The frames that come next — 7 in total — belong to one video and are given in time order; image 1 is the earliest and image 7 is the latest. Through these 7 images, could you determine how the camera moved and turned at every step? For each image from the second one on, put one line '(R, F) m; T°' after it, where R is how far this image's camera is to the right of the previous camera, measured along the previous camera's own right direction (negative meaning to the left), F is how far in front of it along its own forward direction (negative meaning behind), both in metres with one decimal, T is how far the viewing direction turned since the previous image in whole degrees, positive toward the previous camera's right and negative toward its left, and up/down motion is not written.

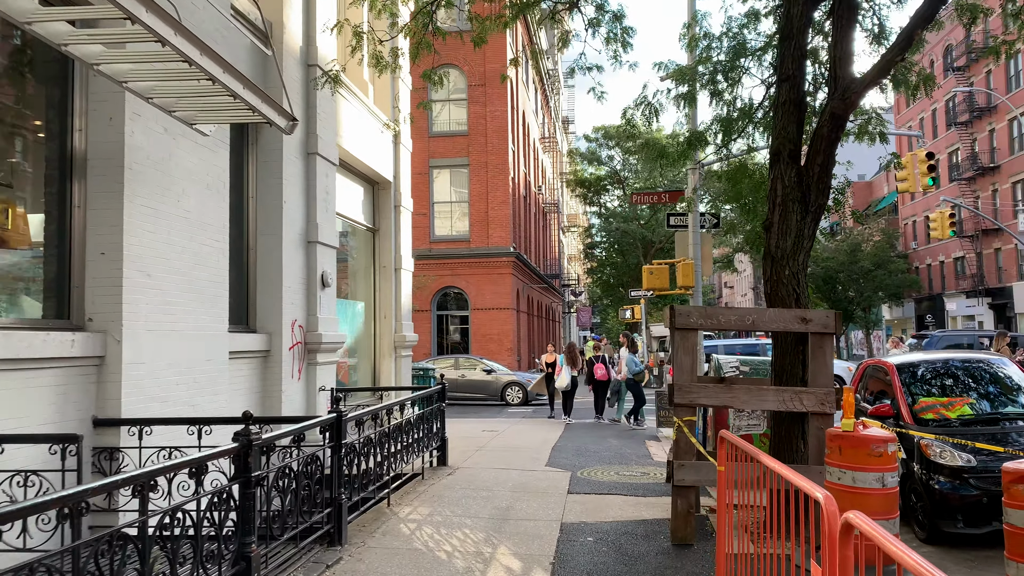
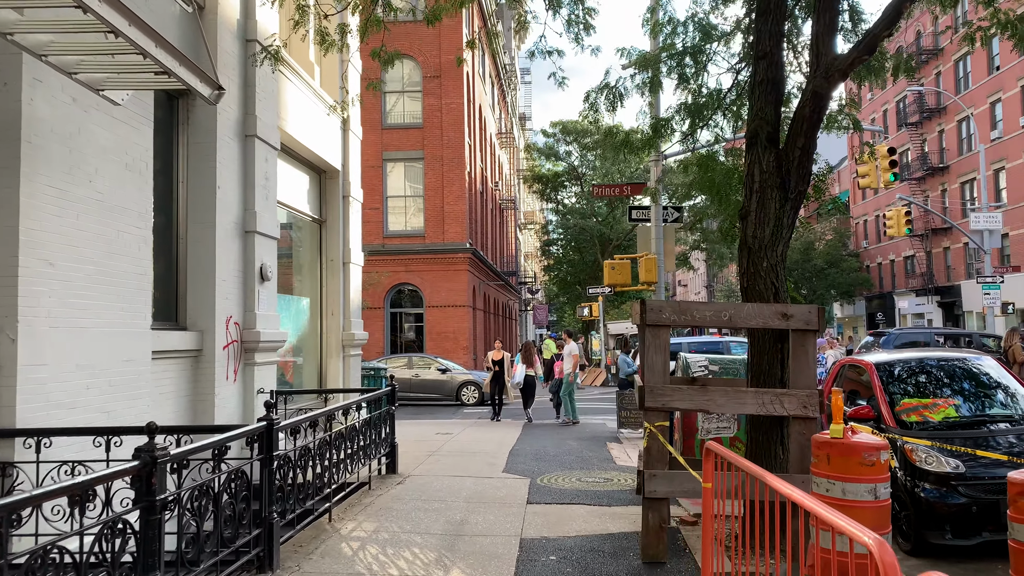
(0.0, +0.6) m; +3°
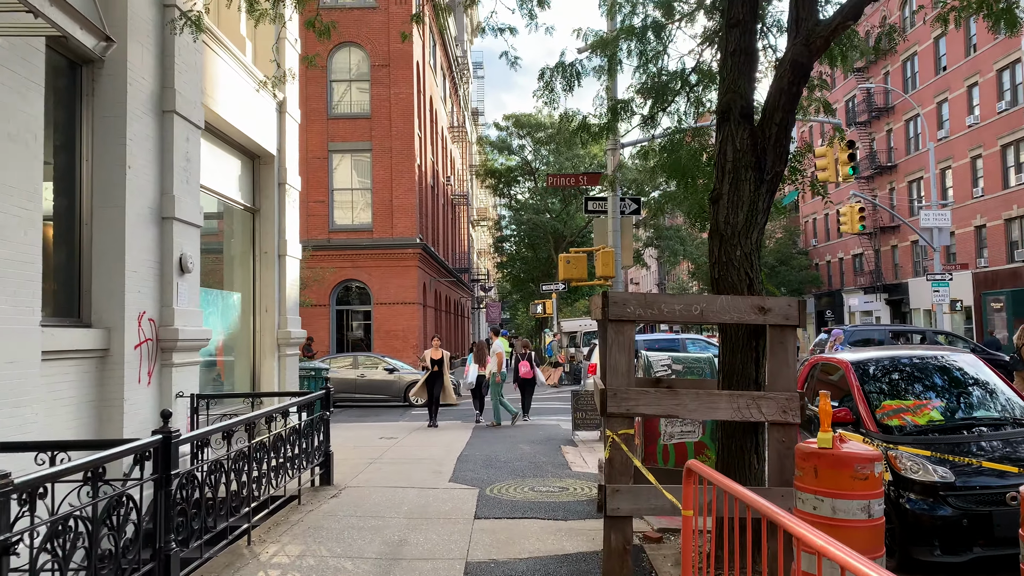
(+0.1, +0.6) m; +3°
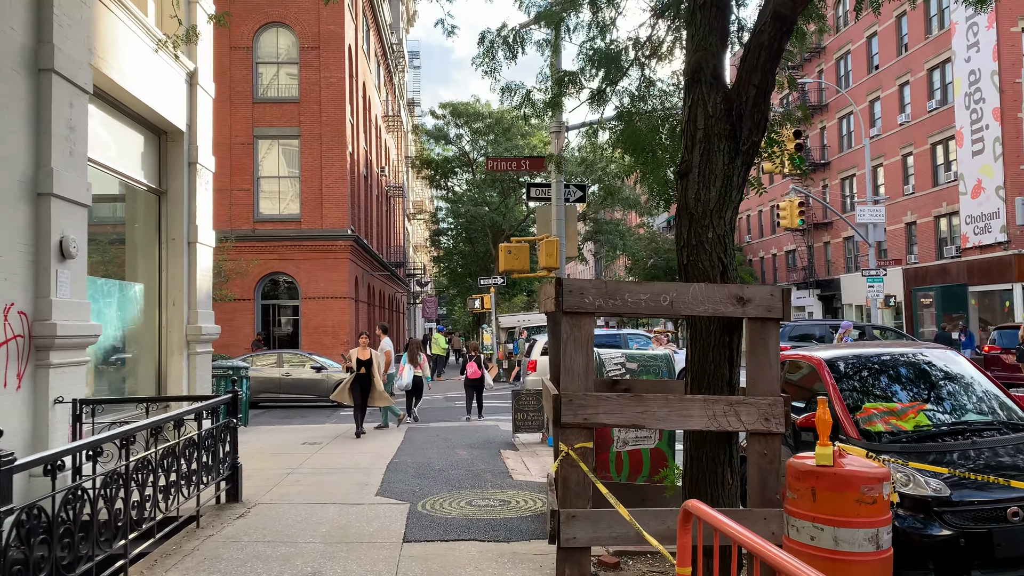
(0.0, +0.8) m; +4°
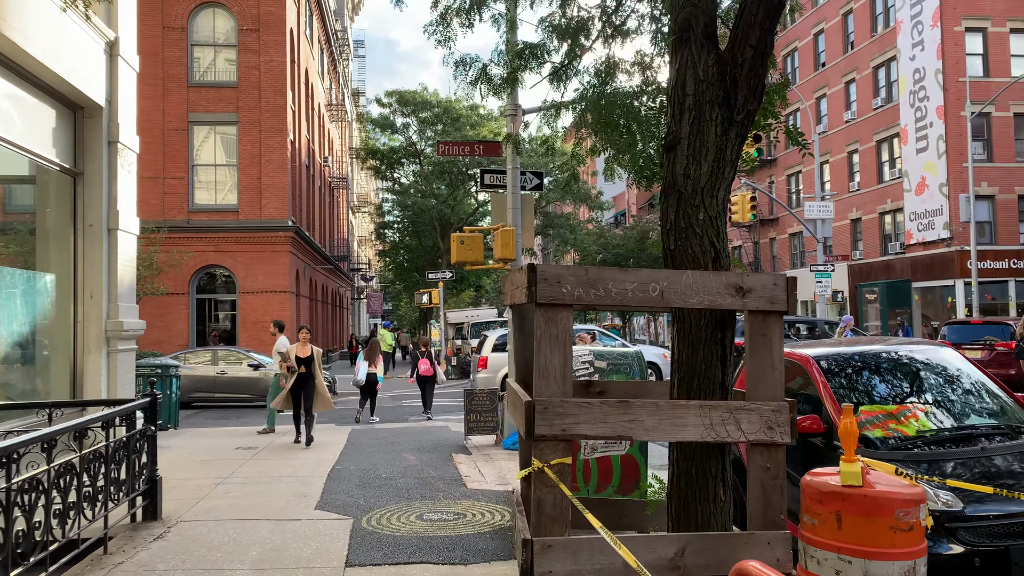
(-0.1, +0.6) m; +4°
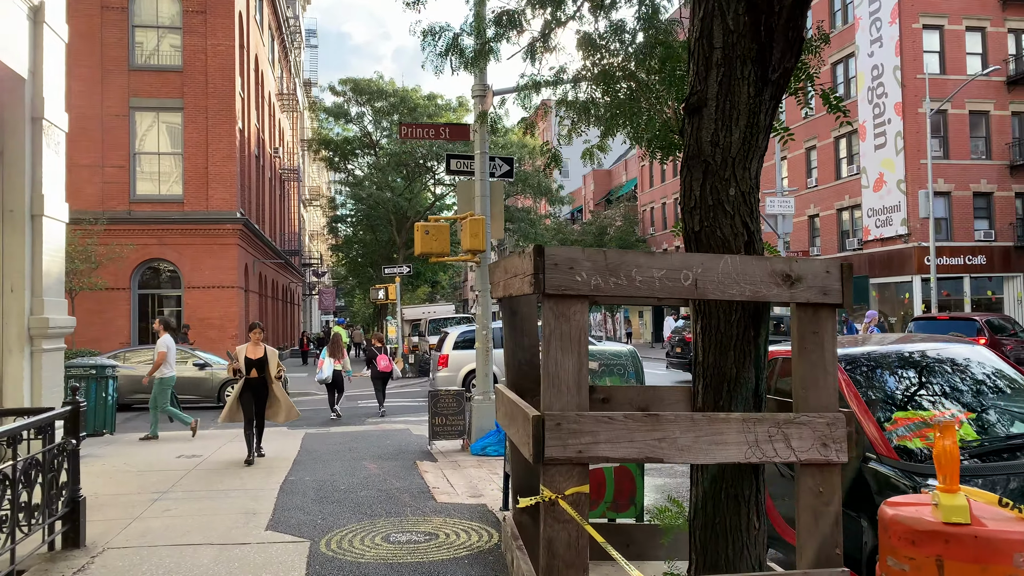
(-0.2, +0.6) m; +3°
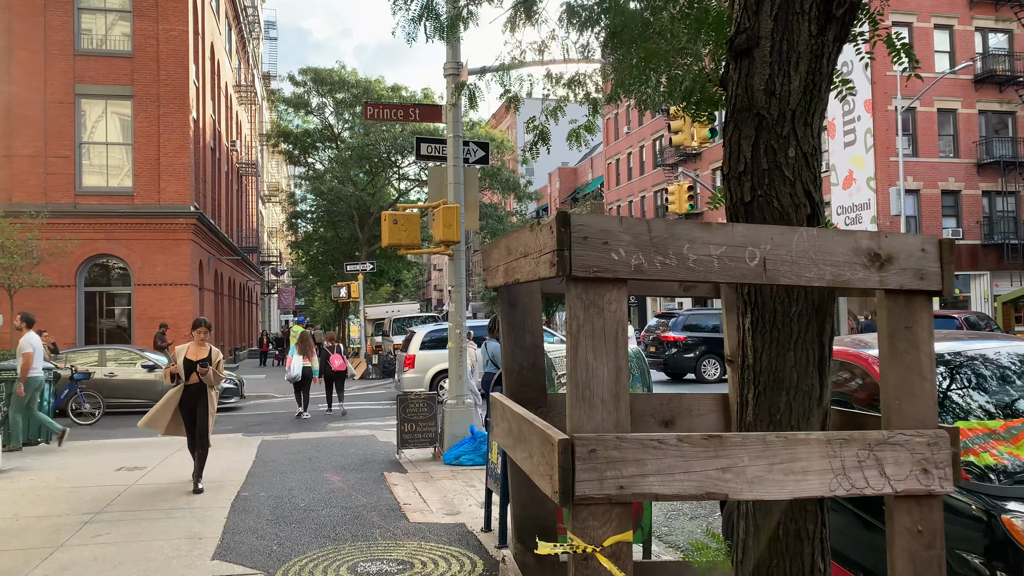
(-0.1, +0.7) m; +3°
